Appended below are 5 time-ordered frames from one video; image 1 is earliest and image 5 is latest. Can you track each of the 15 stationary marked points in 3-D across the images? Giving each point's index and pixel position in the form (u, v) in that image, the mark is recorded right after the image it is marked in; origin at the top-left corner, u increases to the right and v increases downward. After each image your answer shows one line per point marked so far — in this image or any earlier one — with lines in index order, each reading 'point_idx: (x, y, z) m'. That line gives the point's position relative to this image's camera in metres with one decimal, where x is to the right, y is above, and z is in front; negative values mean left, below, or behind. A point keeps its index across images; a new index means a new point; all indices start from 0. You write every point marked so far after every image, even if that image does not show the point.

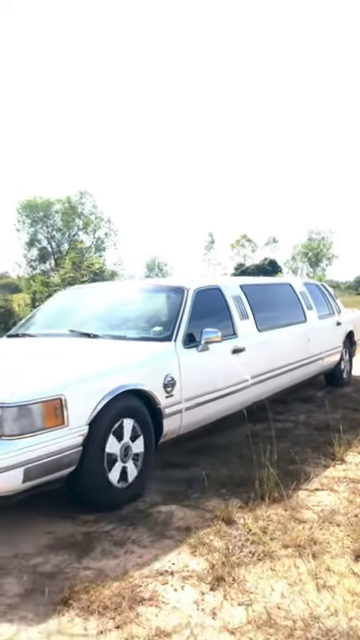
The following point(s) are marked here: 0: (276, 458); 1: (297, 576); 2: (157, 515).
0: (+0.8, -1.2, +4.3) m
1: (+0.6, -1.3, +2.5) m
2: (-0.1, -1.3, +3.2) m
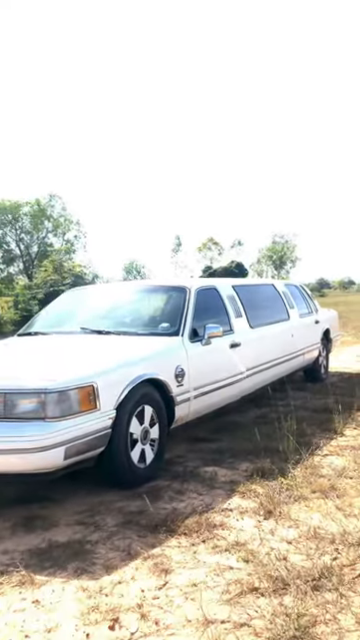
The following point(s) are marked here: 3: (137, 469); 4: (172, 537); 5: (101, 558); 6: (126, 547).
0: (+1.1, -1.1, +5.0) m
1: (+1.0, -1.2, +3.3) m
2: (+0.2, -1.2, +3.9) m
3: (-0.3, -1.1, +3.7) m
4: (0.0, -1.2, +2.9) m
5: (-0.4, -1.2, +2.6) m
6: (-0.3, -1.2, +2.7) m
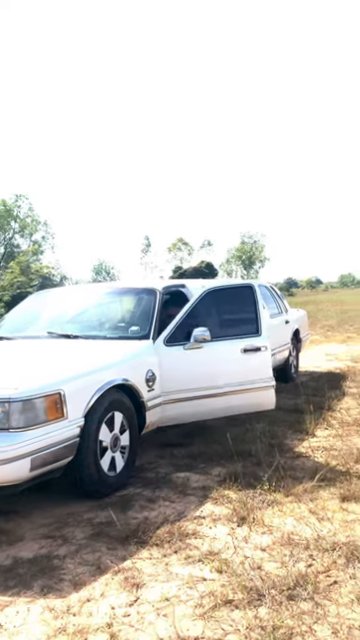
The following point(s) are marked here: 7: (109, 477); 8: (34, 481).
0: (+0.8, -1.1, +5.0) m
1: (+0.8, -1.2, +3.2) m
2: (0.0, -1.2, +3.9) m
3: (-0.5, -1.1, +3.6) m
4: (-0.2, -1.3, +2.8) m
5: (-0.6, -1.3, +2.5) m
6: (-0.4, -1.3, +2.6) m
7: (-0.5, -1.1, +3.6) m
8: (-0.9, -1.0, +3.2) m
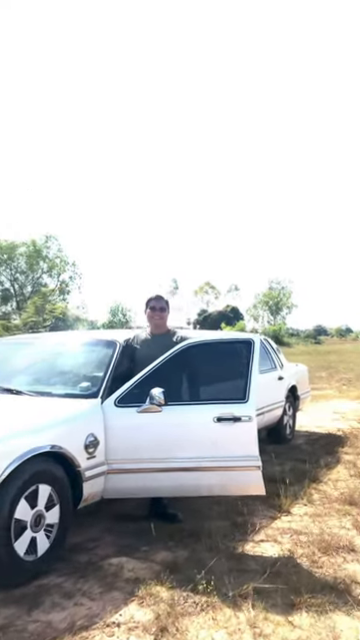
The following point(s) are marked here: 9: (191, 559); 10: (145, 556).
0: (+0.4, -1.7, +4.5) m
1: (+0.3, -1.6, +2.7) m
2: (-0.5, -1.6, +3.3) m
3: (-1.0, -1.5, +3.1) m
4: (-0.7, -1.6, +2.3) m
5: (-1.1, -1.6, +2.0) m
6: (-0.9, -1.6, +2.2) m
7: (-1.0, -1.5, +3.1) m
8: (-1.4, -1.4, +2.7) m
9: (+0.1, -1.6, +3.5) m
10: (-0.2, -1.7, +3.5) m
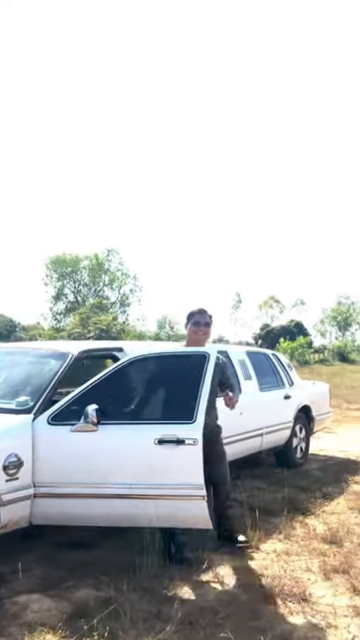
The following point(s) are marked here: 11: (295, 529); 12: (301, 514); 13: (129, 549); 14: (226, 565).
0: (0.0, -1.8, +4.0) m
1: (-0.3, -1.7, +2.2) m
2: (-1.0, -1.7, +3.0) m
3: (-1.5, -1.6, +2.8) m
4: (-1.3, -1.6, +2.0) m
5: (-1.7, -1.6, +1.8) m
6: (-1.6, -1.6, +1.9) m
7: (-1.5, -1.6, +2.8) m
8: (-2.0, -1.4, +2.5) m
9: (-0.4, -1.7, +3.1) m
10: (-0.7, -1.7, +3.2) m
11: (+1.1, -1.9, +4.5) m
12: (+1.2, -1.9, +4.9) m
13: (-0.4, -1.8, +3.9) m
14: (+0.3, -1.8, +3.7) m
